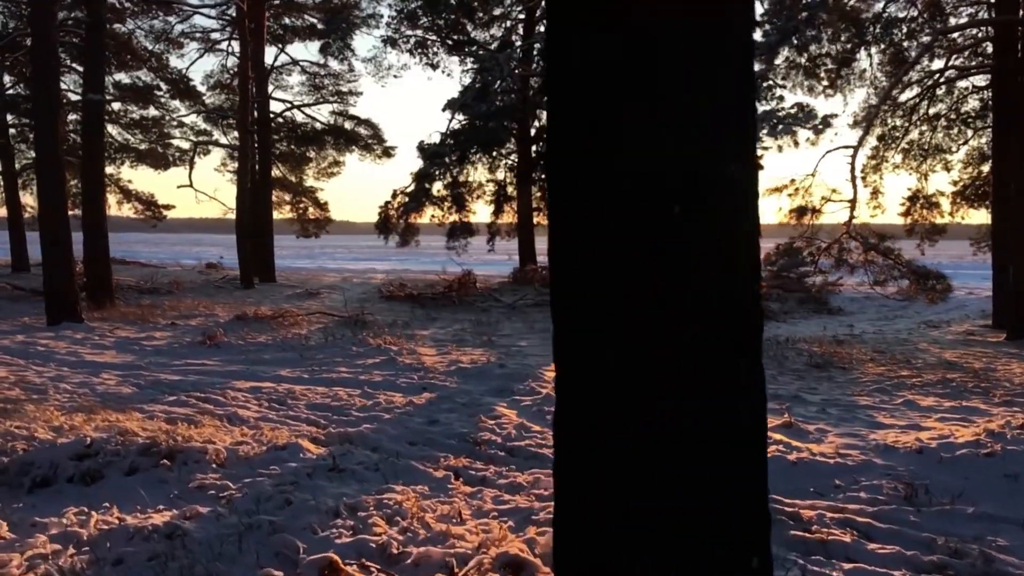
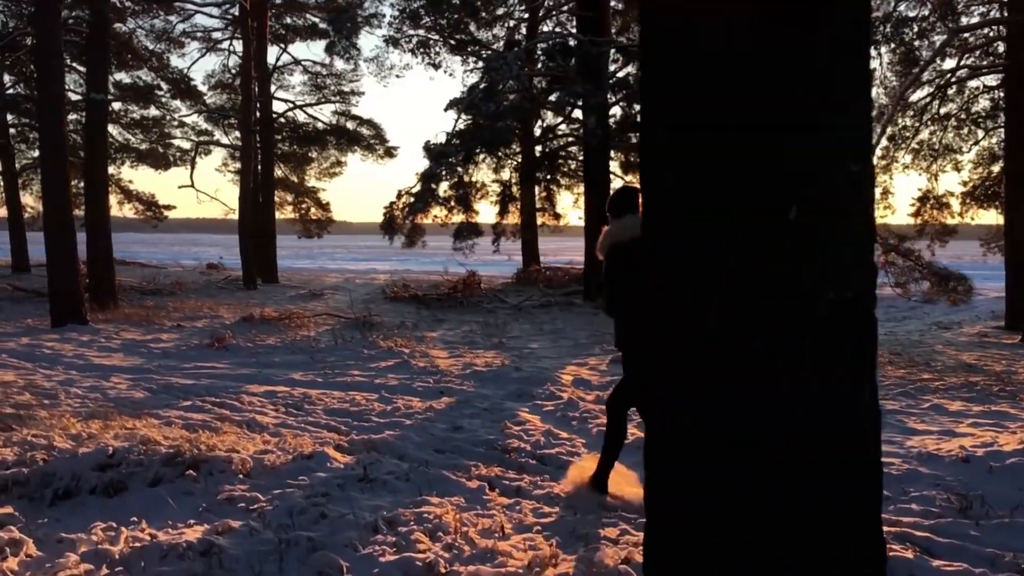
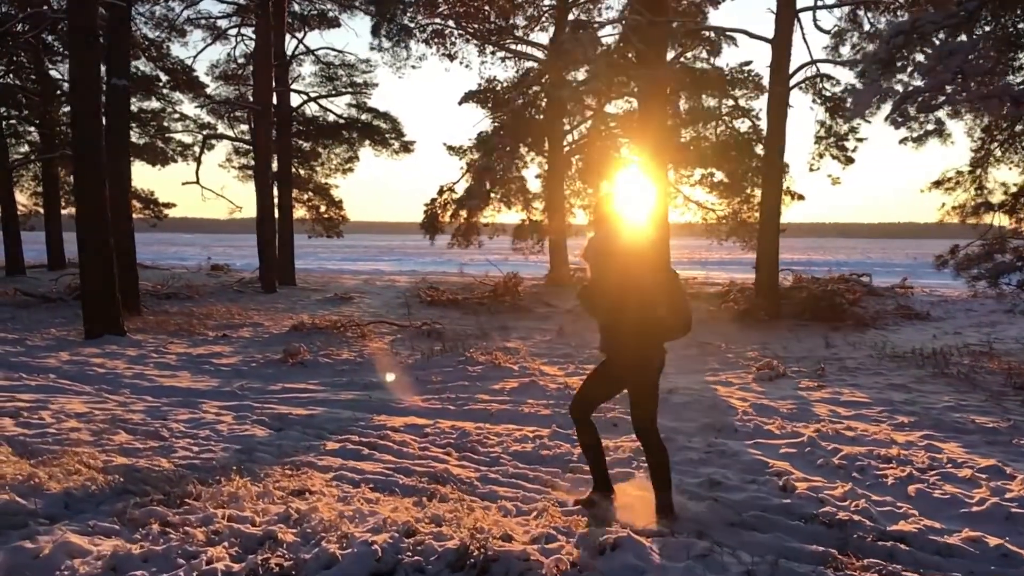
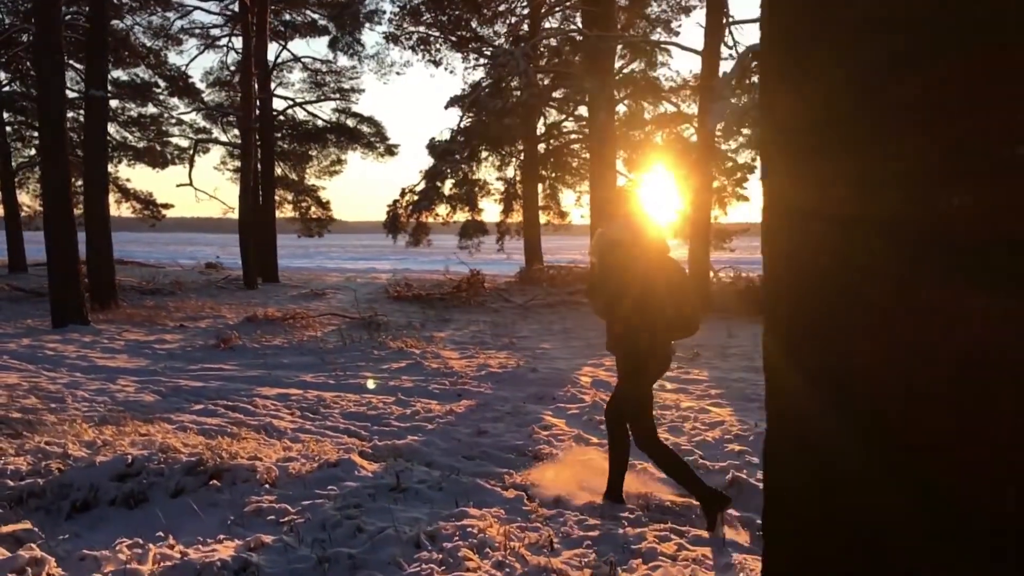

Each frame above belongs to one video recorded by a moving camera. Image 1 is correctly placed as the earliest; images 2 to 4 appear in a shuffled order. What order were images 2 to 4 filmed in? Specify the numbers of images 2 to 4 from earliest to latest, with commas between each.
2, 4, 3
